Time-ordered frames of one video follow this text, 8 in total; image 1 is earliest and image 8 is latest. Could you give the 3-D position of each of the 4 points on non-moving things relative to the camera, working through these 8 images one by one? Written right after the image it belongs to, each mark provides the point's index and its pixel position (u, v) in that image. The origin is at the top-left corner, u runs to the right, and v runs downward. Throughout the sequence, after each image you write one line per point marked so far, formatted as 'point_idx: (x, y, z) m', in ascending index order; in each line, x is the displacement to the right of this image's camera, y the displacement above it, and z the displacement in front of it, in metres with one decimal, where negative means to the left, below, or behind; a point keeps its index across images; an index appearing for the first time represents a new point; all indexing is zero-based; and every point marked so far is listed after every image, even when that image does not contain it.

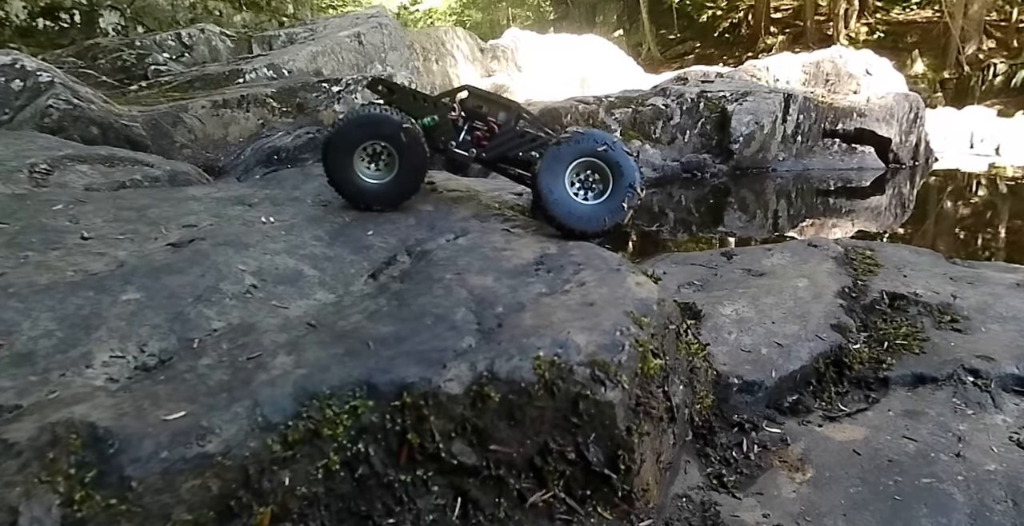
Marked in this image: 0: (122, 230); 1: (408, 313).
0: (-1.6, +0.1, +2.7) m
1: (-0.3, -0.2, +2.2) m
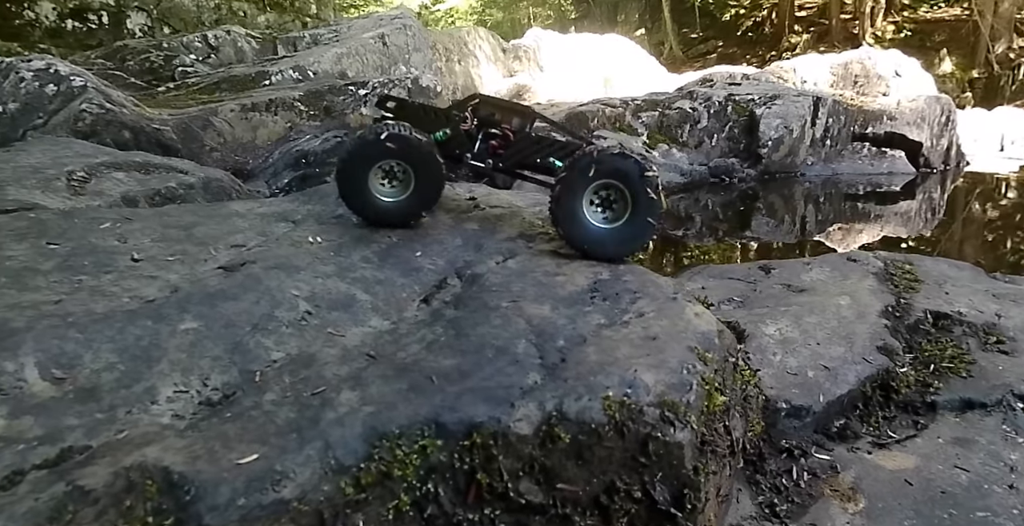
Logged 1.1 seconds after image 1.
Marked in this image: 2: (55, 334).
0: (-1.4, +0.1, +2.7) m
1: (-0.1, -0.3, +2.2) m
2: (-1.3, -0.2, +1.9) m
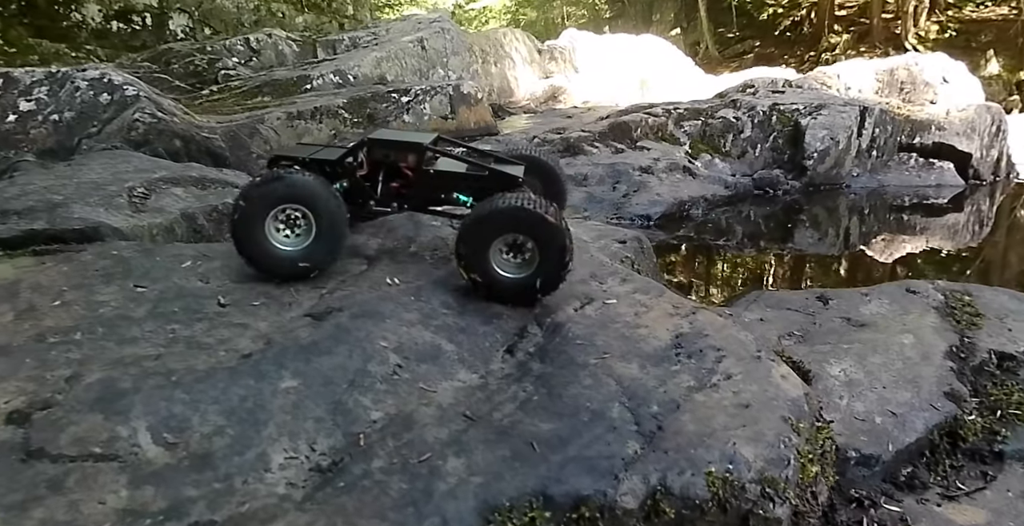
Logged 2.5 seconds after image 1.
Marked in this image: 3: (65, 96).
0: (-1.1, -0.1, +2.7) m
1: (+0.2, -0.5, +2.2) m
2: (-1.0, -0.4, +2.0) m
3: (-5.8, +2.2, +8.5) m
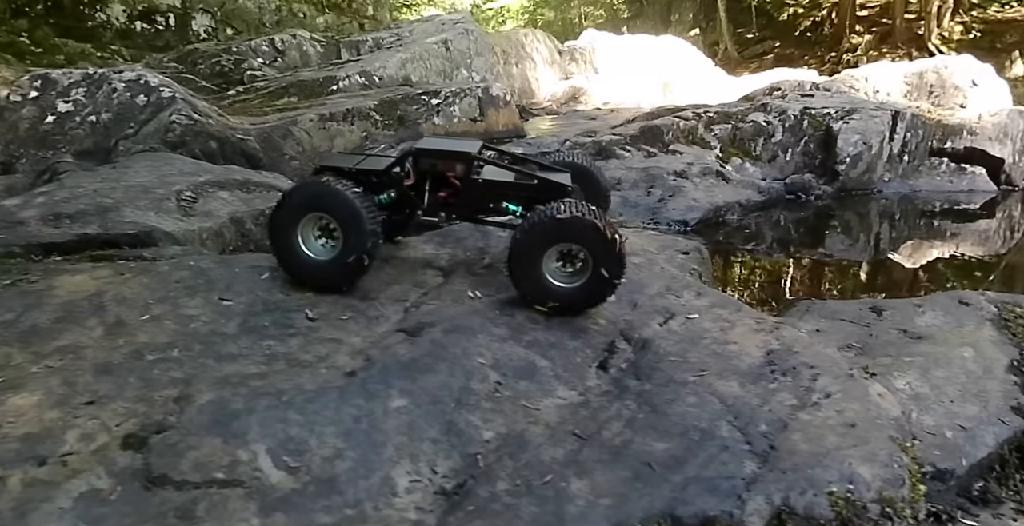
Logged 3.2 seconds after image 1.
0: (-0.7, -0.2, +2.7) m
1: (+0.5, -0.6, +2.2) m
2: (-0.7, -0.4, +2.0) m
3: (-5.3, +2.1, +8.5) m
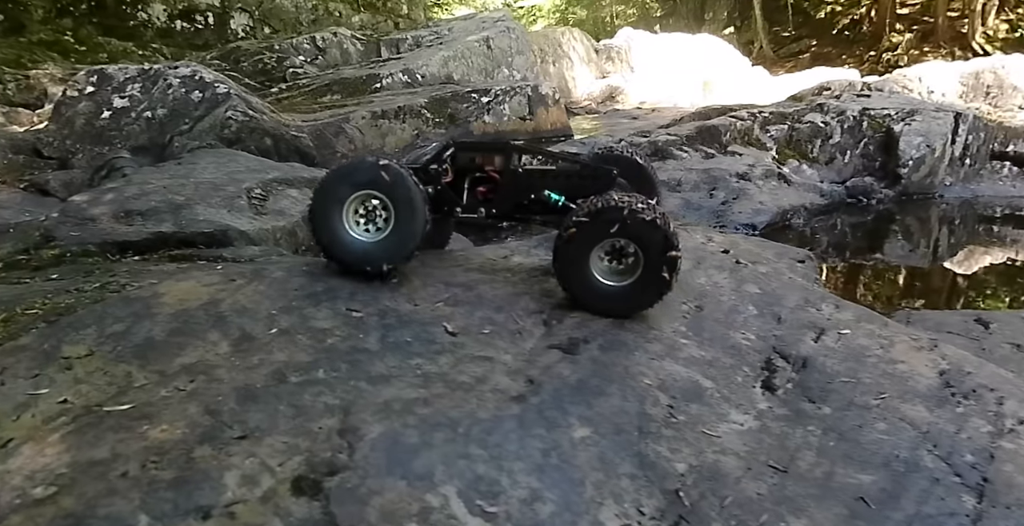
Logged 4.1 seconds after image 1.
0: (-0.1, -0.2, +2.5) m
1: (+1.1, -0.6, +1.9) m
2: (-0.1, -0.5, +1.8) m
3: (-4.6, +2.2, +8.4) m
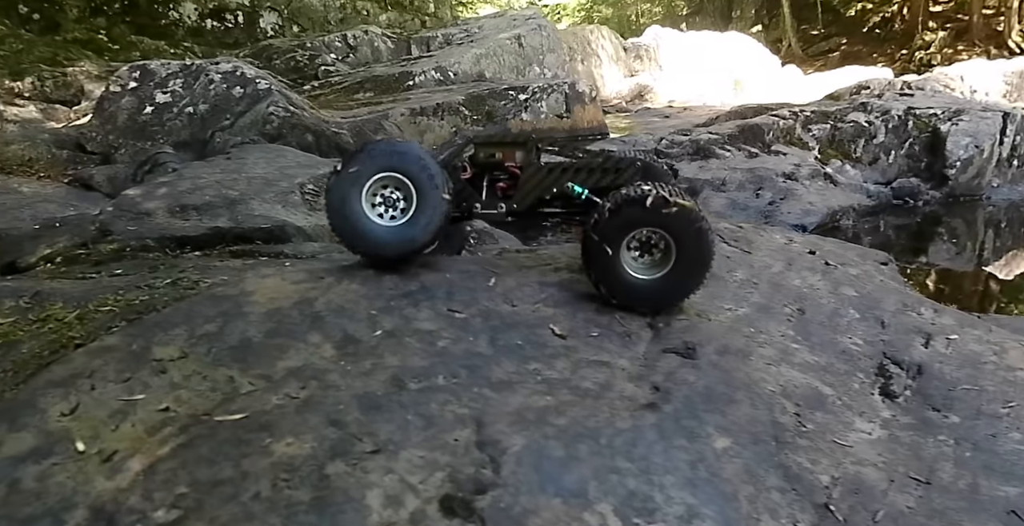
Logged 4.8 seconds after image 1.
0: (+0.2, -0.2, +2.3) m
1: (+1.4, -0.6, +1.7) m
2: (+0.2, -0.5, +1.6) m
3: (-4.0, +2.2, +8.4) m
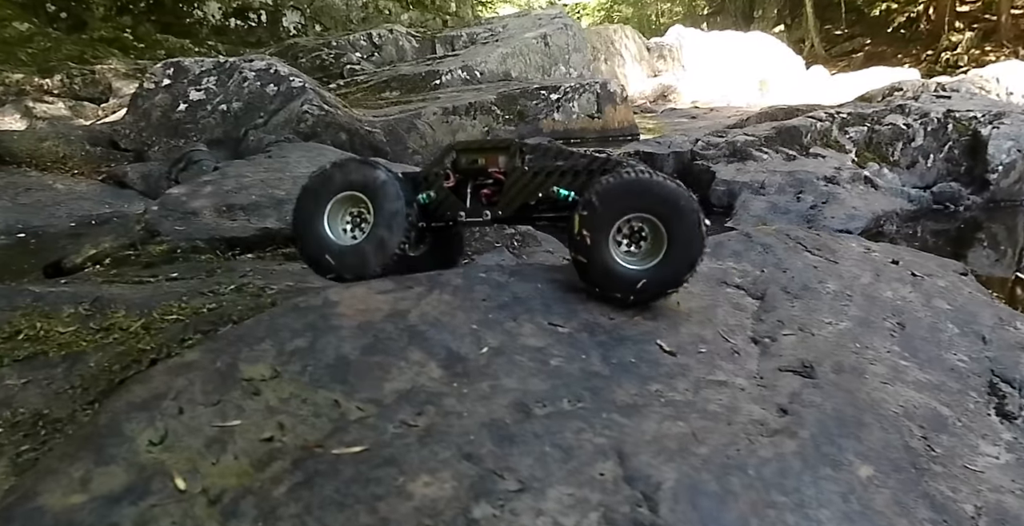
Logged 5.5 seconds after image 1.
0: (+0.6, -0.2, +2.1) m
1: (+1.7, -0.6, +1.5) m
2: (+0.5, -0.5, +1.4) m
3: (-3.5, +2.2, +8.3) m
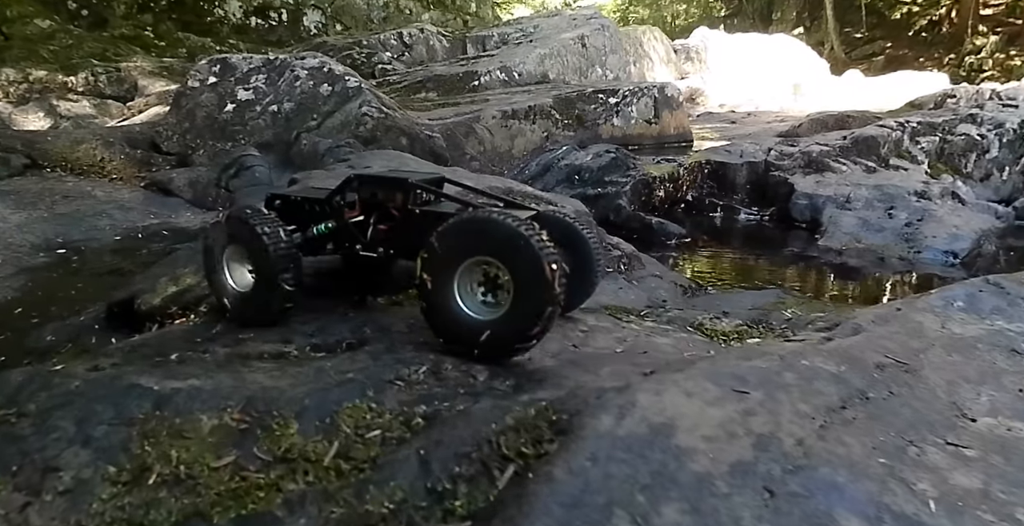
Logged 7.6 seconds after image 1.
0: (+1.4, -0.4, +1.4) m
1: (+2.5, -0.9, +0.7) m
2: (+1.3, -0.7, +0.6) m
3: (-2.6, +2.0, +7.6) m
